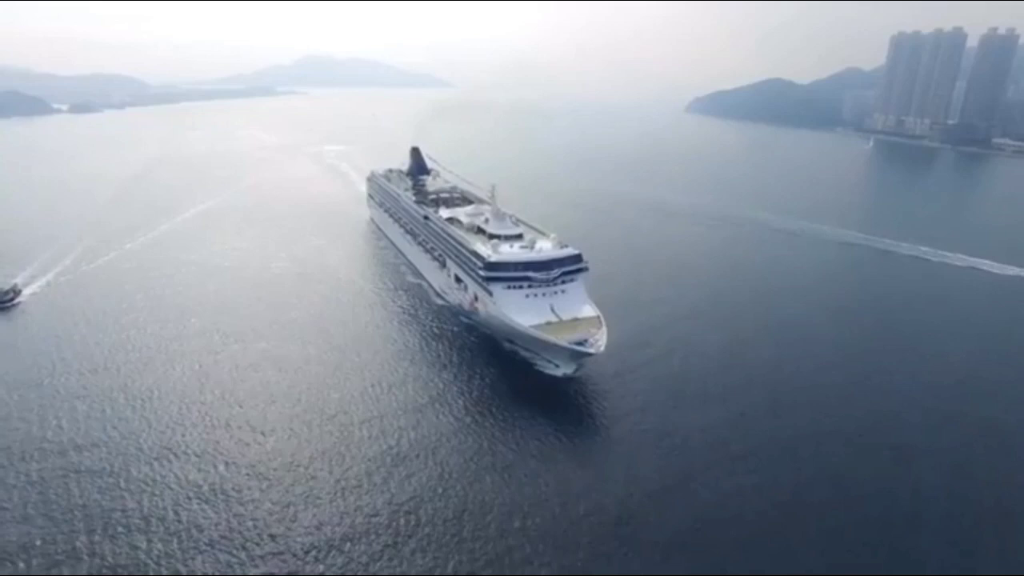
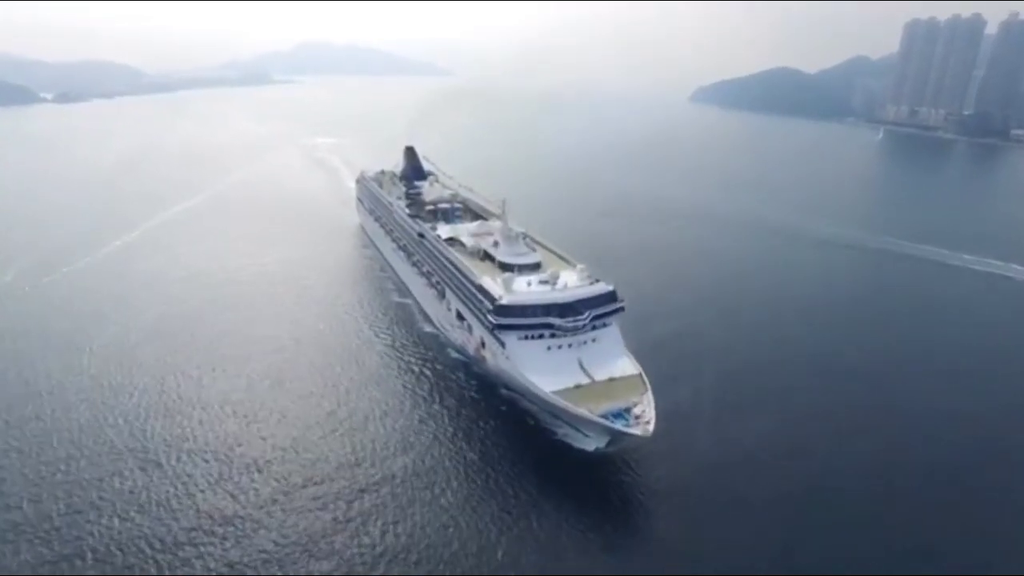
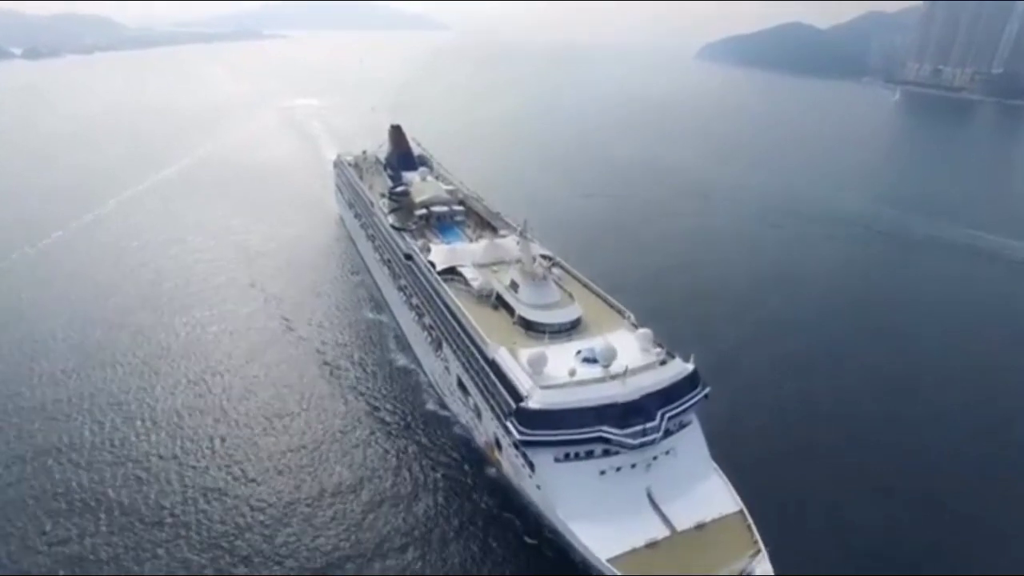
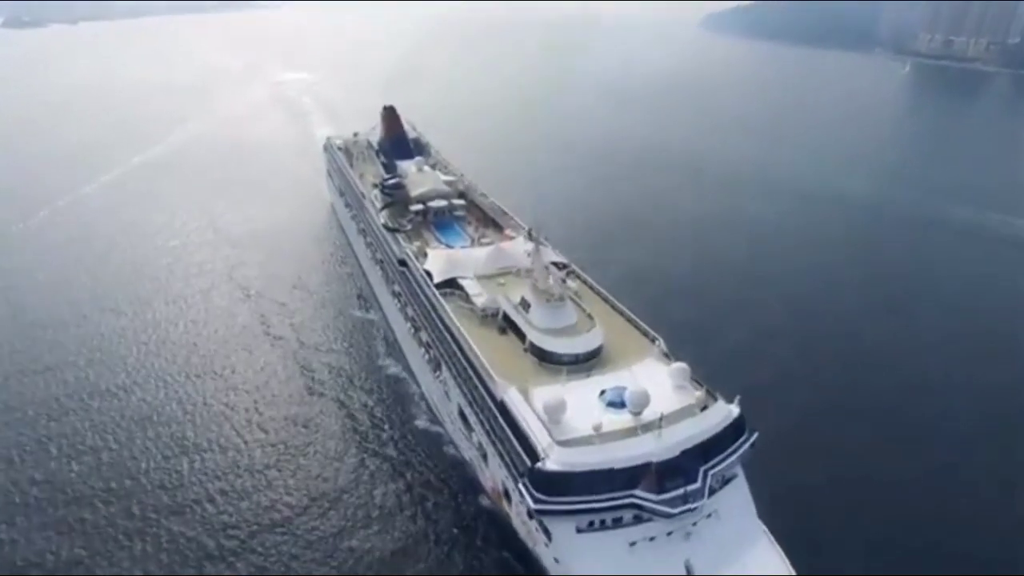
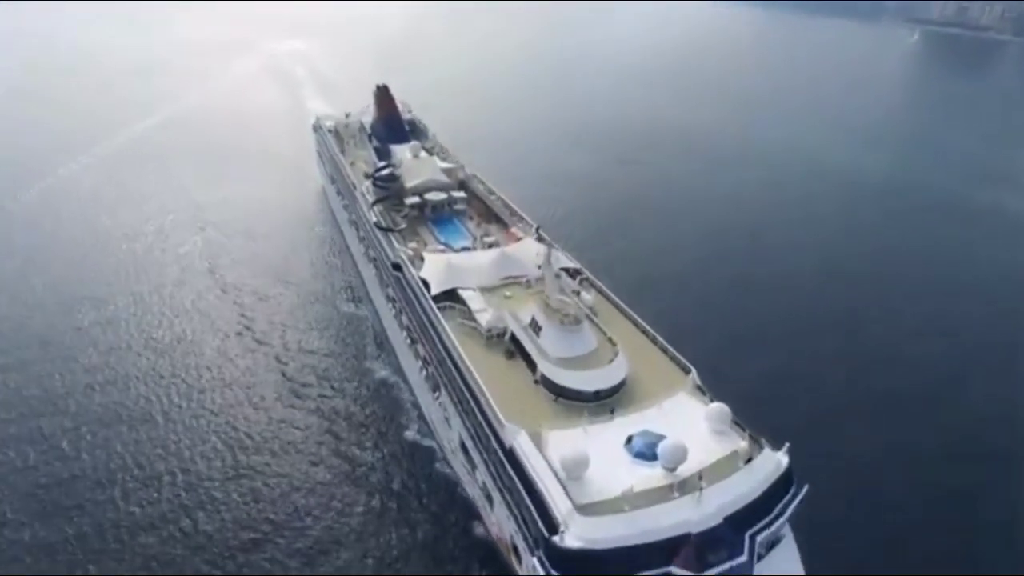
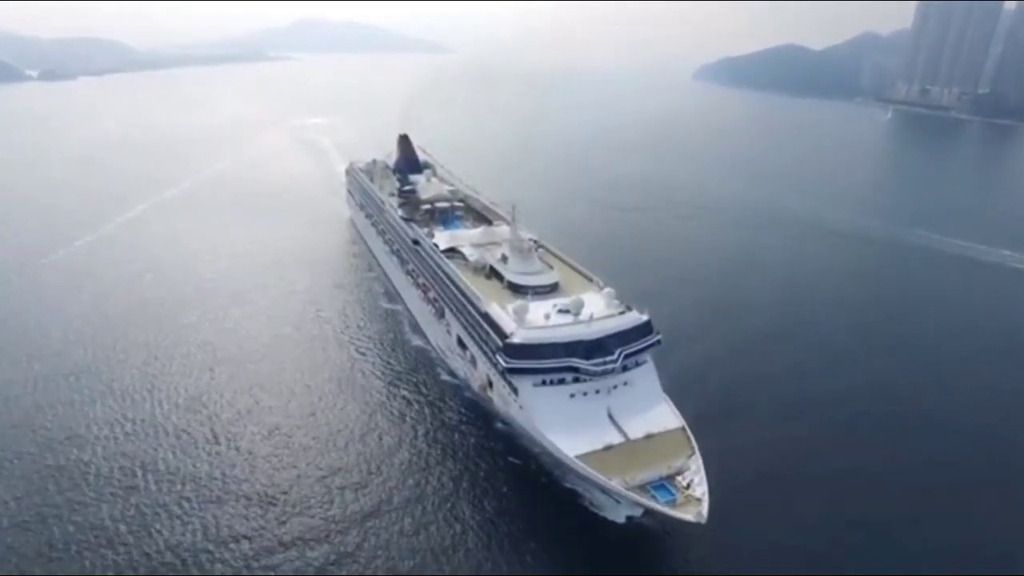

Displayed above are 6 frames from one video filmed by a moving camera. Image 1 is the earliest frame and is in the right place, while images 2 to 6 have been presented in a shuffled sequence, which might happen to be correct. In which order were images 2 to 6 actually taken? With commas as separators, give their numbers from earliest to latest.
2, 6, 3, 4, 5
